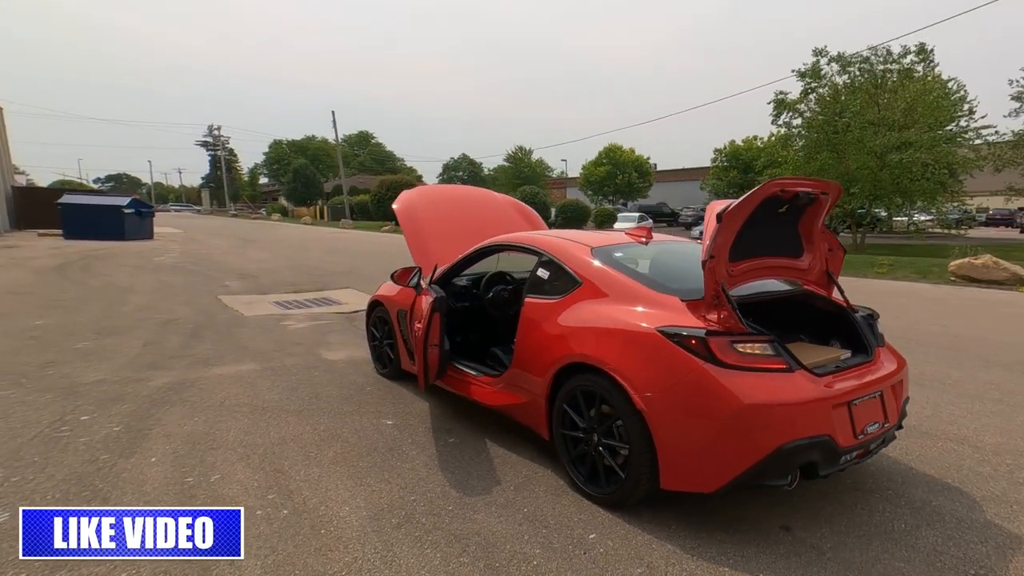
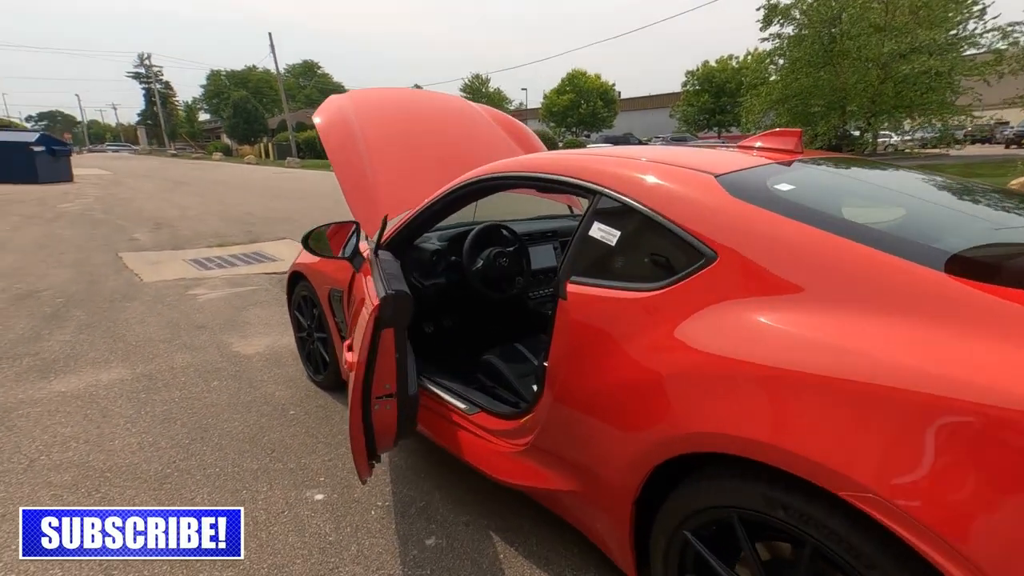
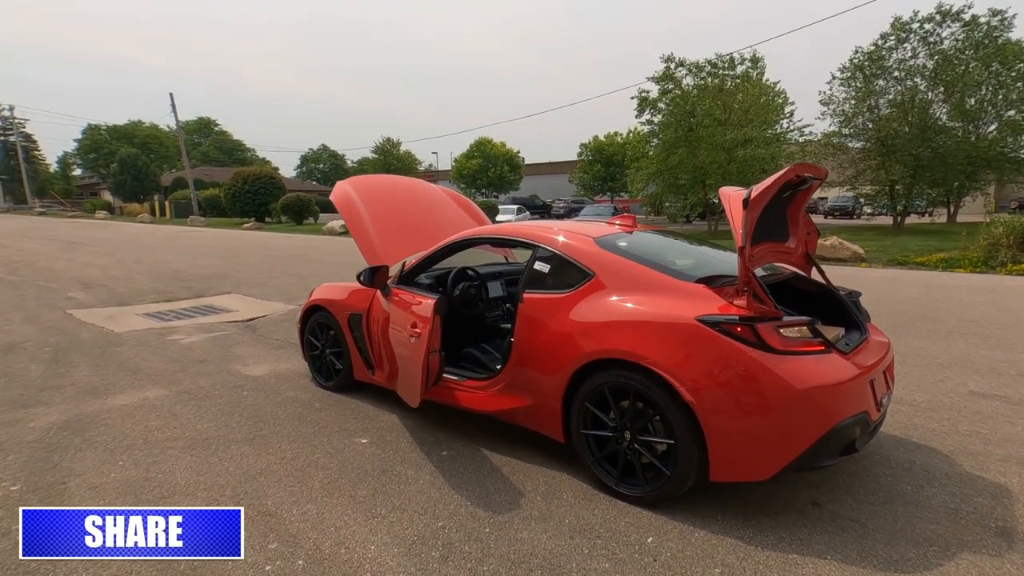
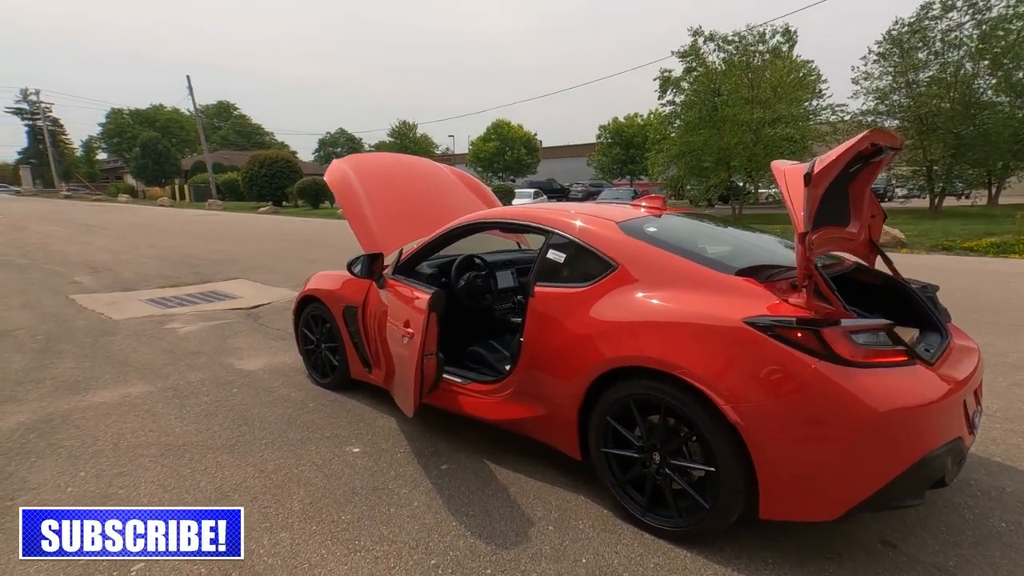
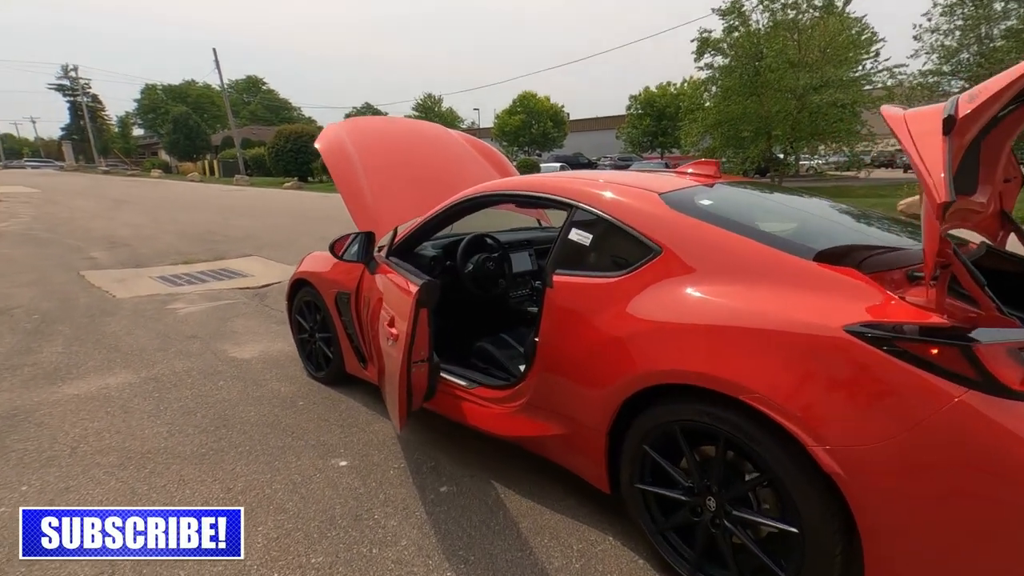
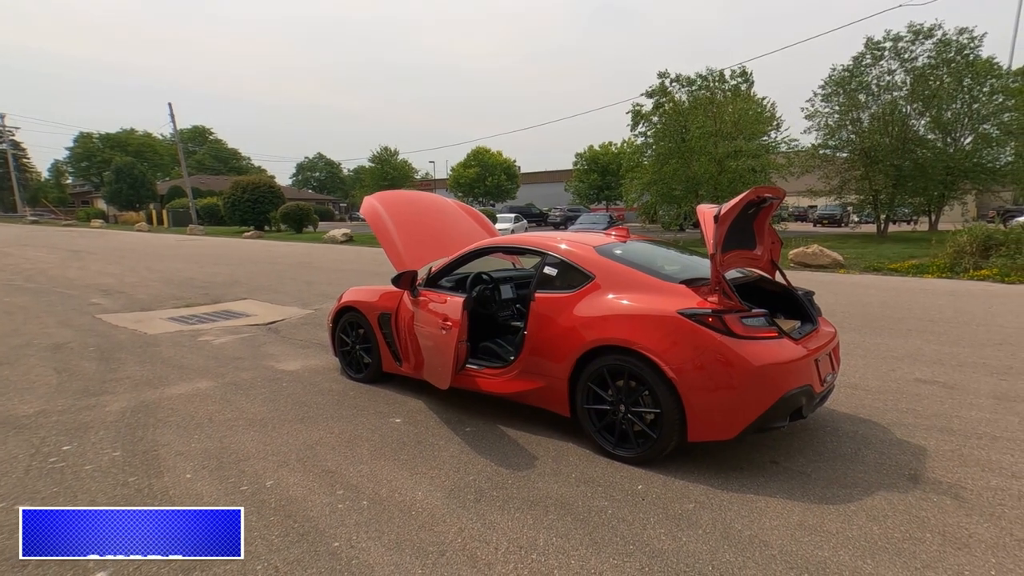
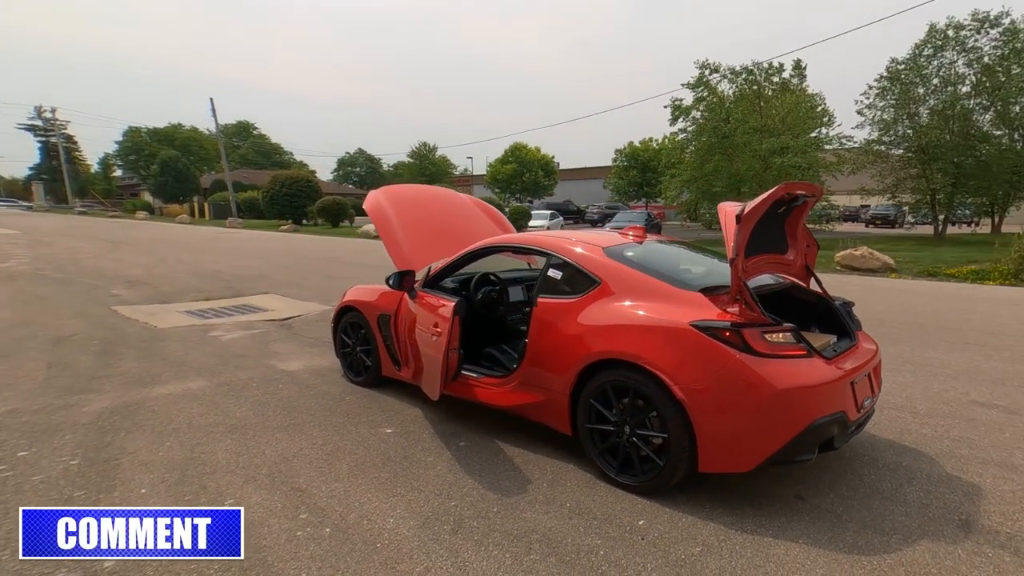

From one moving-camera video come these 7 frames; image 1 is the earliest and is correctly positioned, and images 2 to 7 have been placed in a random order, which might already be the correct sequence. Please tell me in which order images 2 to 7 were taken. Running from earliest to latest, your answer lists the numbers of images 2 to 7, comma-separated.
7, 6, 3, 4, 5, 2
